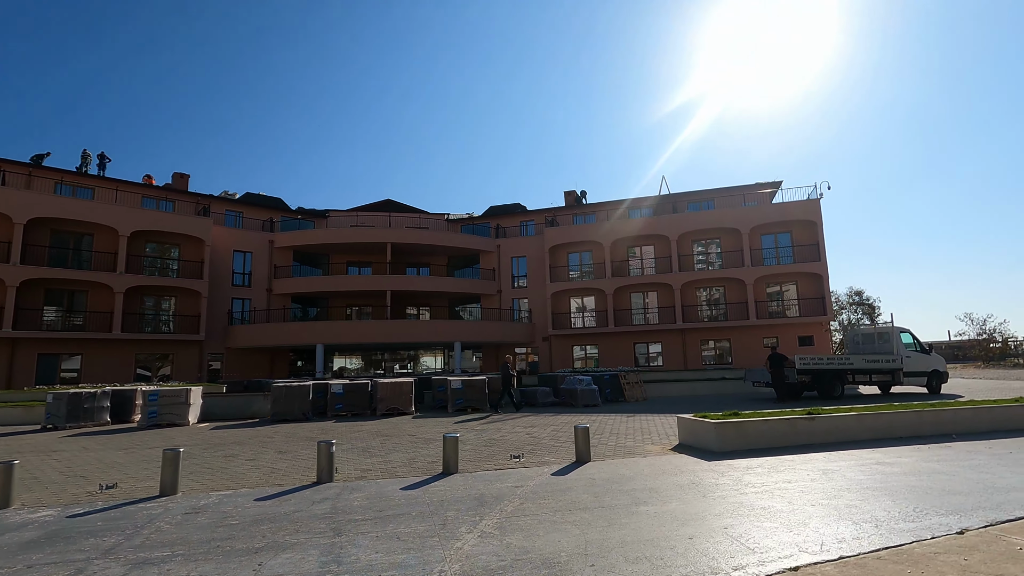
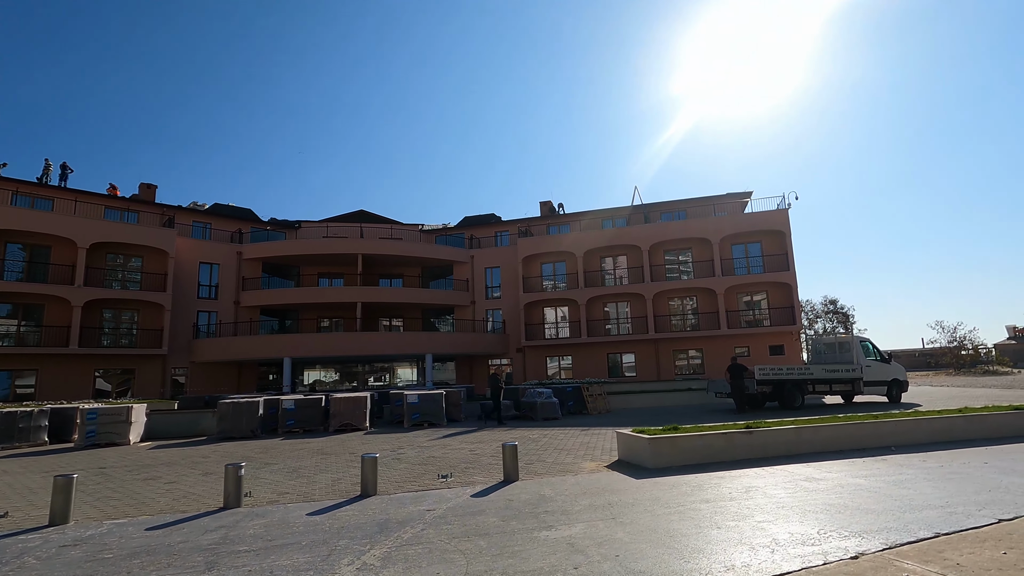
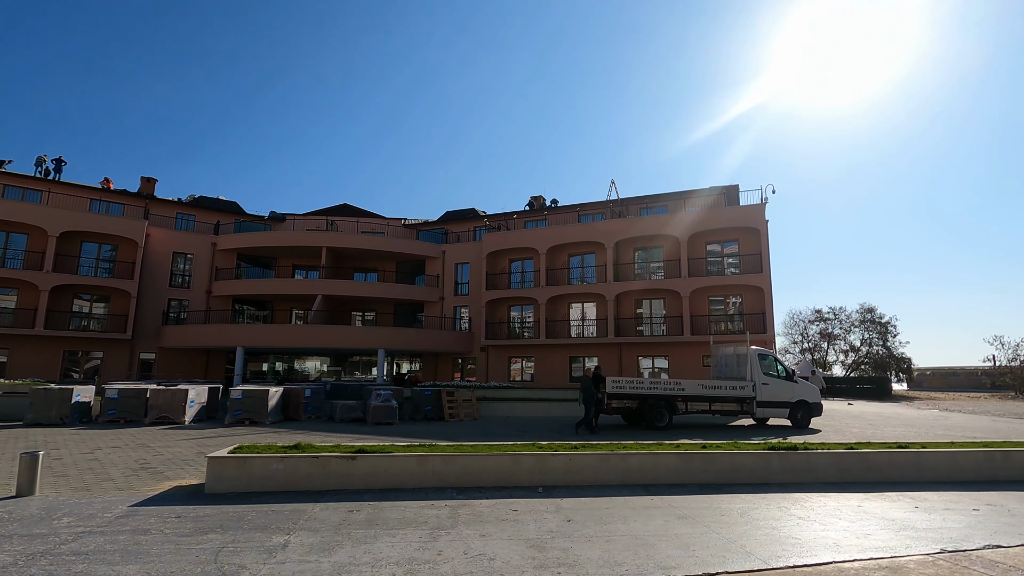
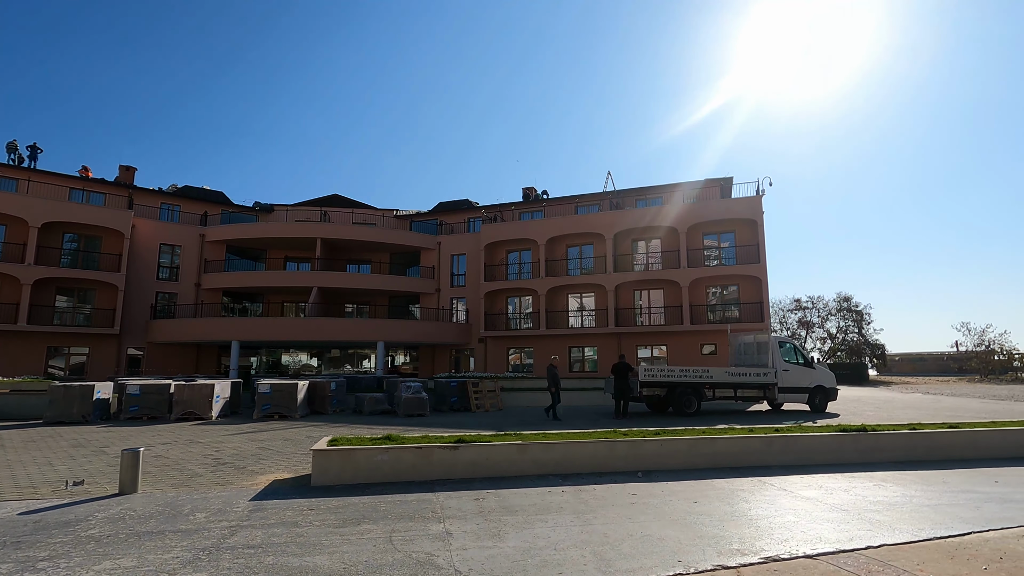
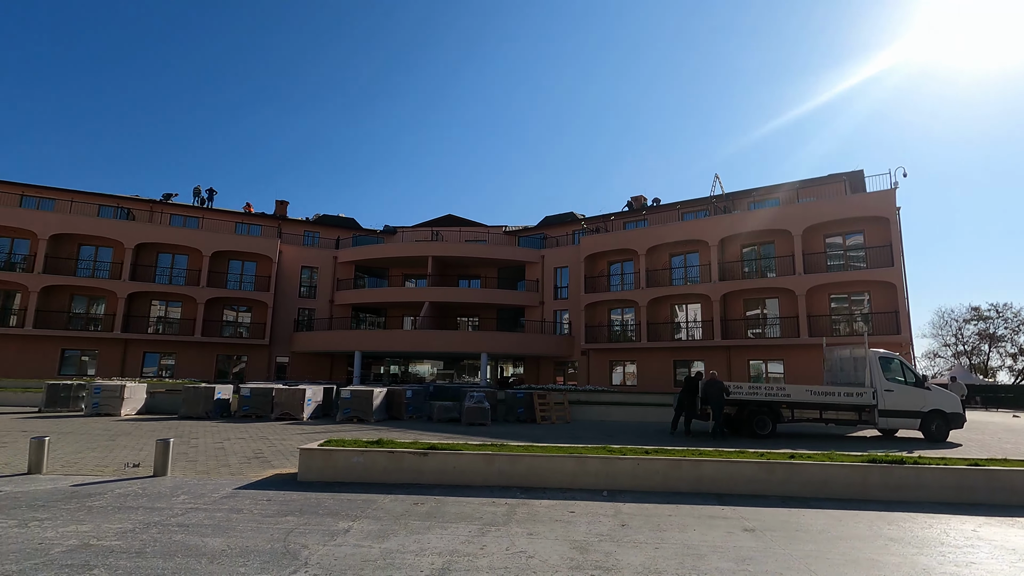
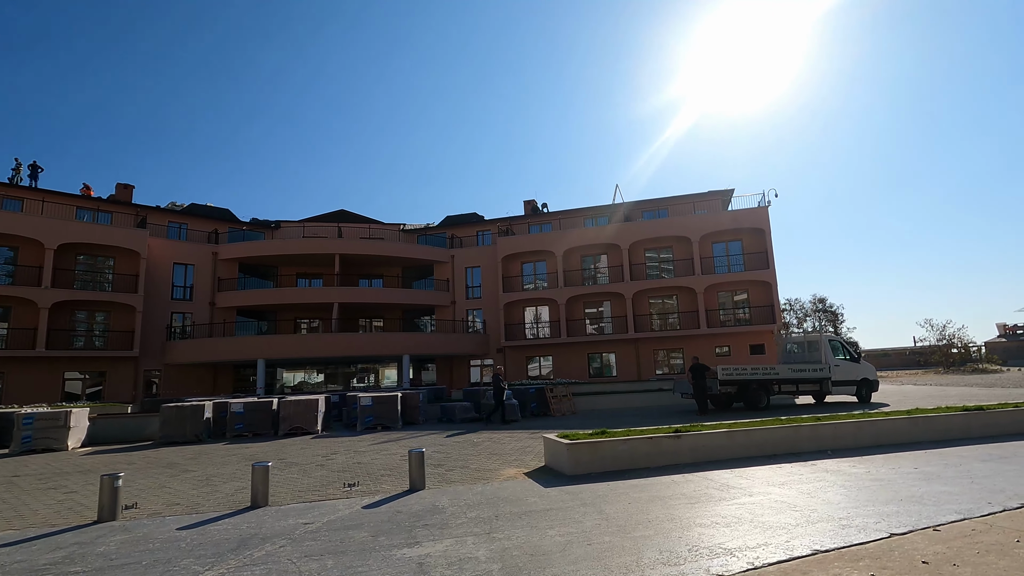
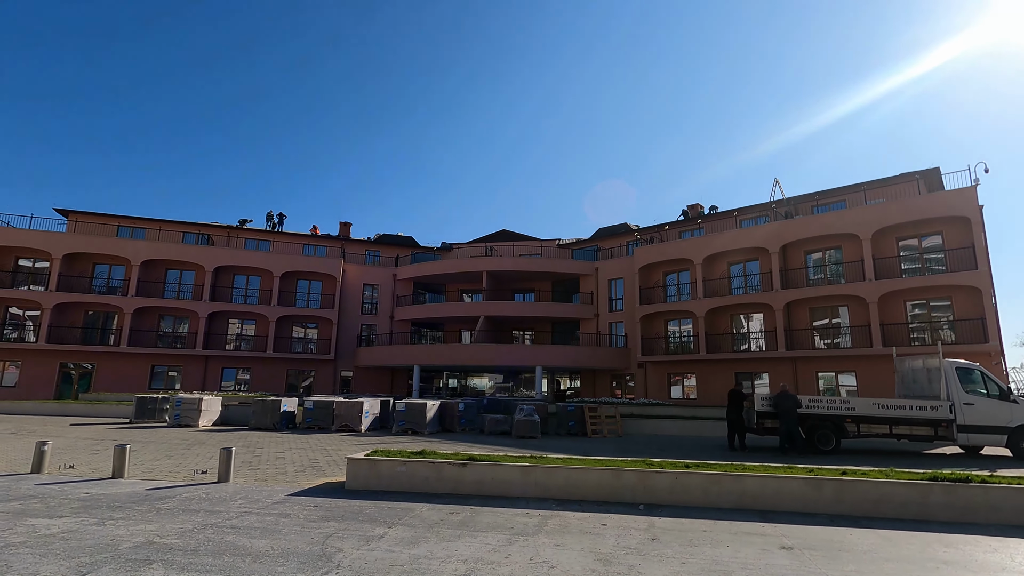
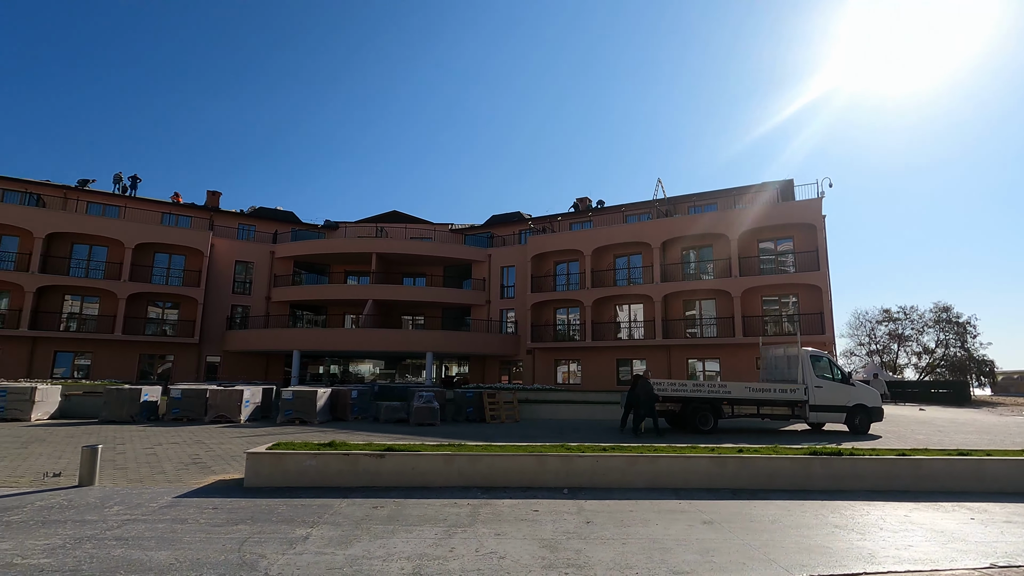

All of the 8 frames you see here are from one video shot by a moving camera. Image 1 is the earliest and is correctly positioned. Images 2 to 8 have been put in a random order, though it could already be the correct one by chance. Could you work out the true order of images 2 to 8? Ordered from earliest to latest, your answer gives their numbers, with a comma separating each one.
2, 6, 4, 3, 8, 5, 7
